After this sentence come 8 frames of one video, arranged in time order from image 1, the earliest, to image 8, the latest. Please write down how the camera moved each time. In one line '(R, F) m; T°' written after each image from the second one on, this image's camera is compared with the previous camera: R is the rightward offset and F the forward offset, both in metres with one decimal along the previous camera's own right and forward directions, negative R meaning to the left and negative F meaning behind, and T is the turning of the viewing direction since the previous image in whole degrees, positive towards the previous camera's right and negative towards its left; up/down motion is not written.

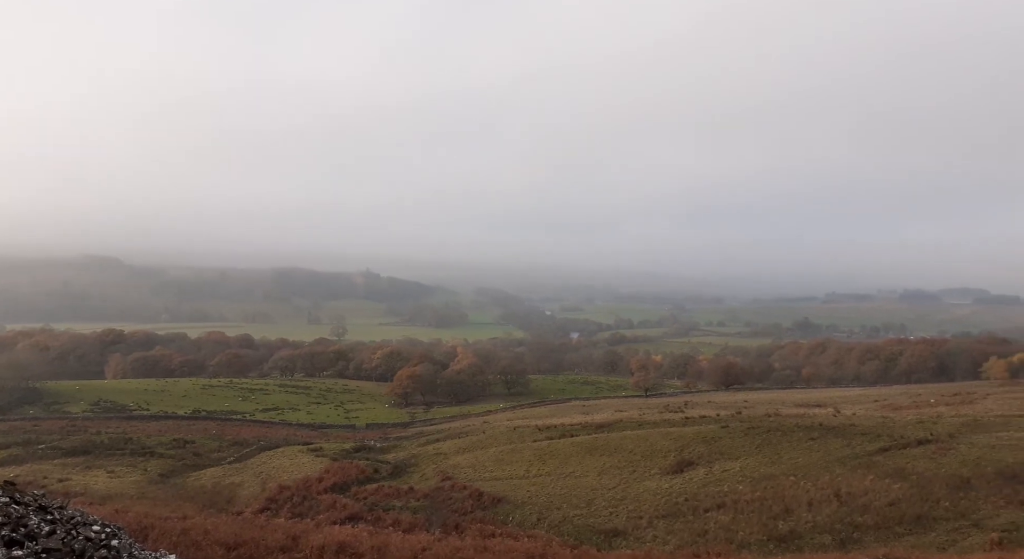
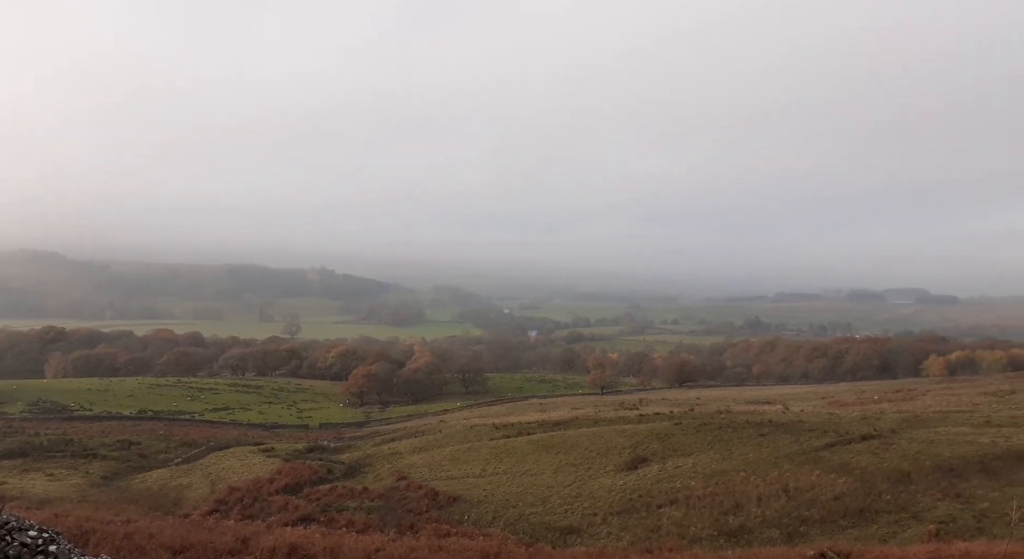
(+0.4, -0.7) m; +2°
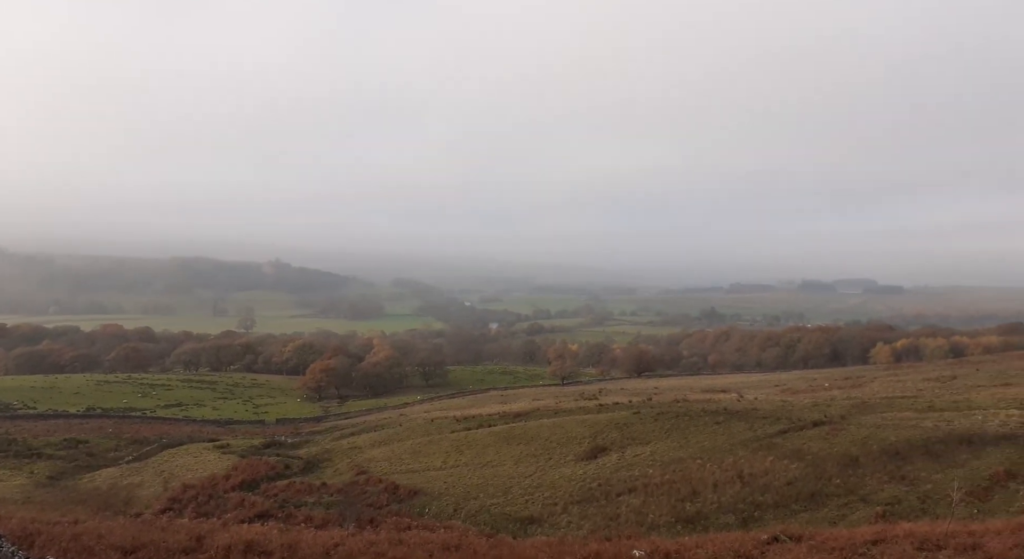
(+0.6, -0.6) m; +2°
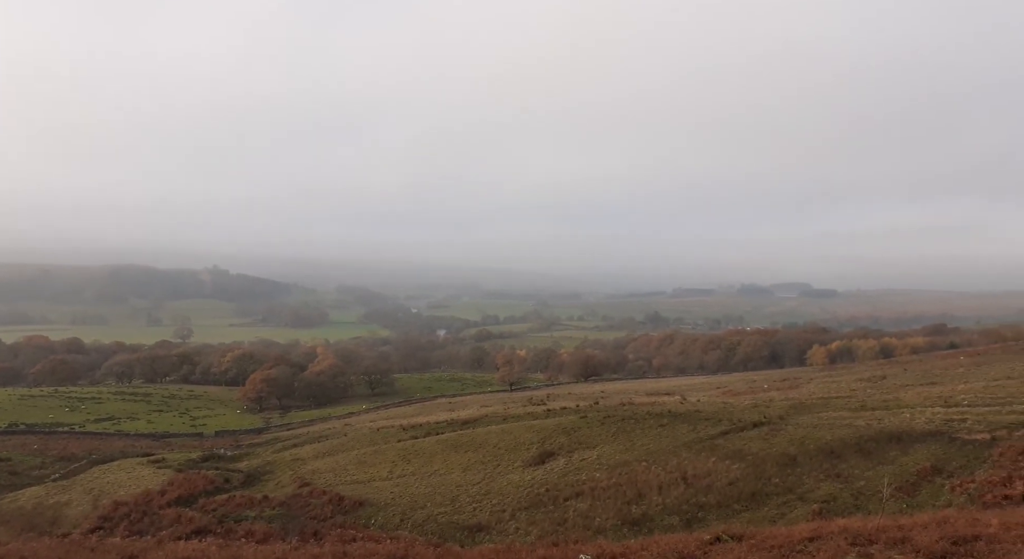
(+0.7, -0.4) m; +3°
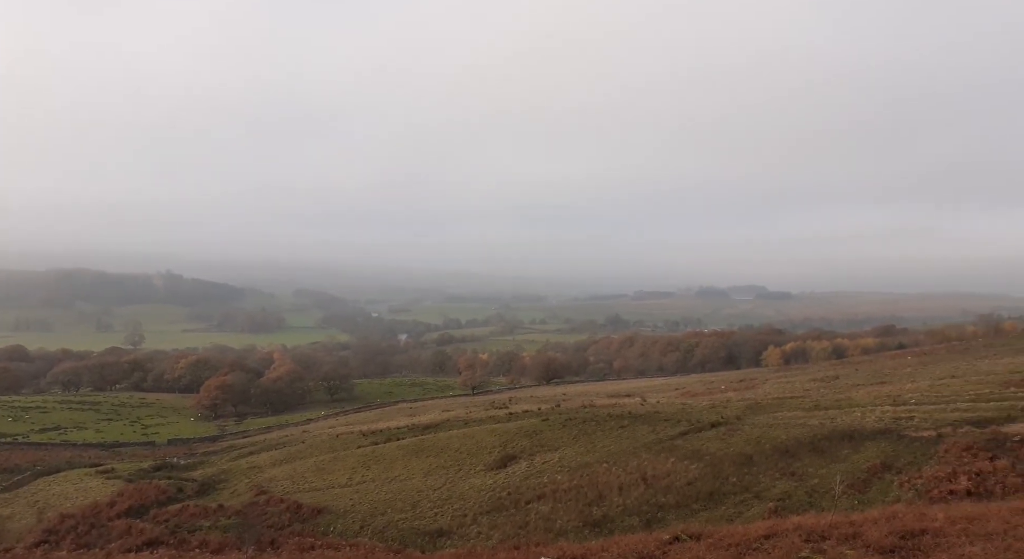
(+0.6, -0.1) m; +2°
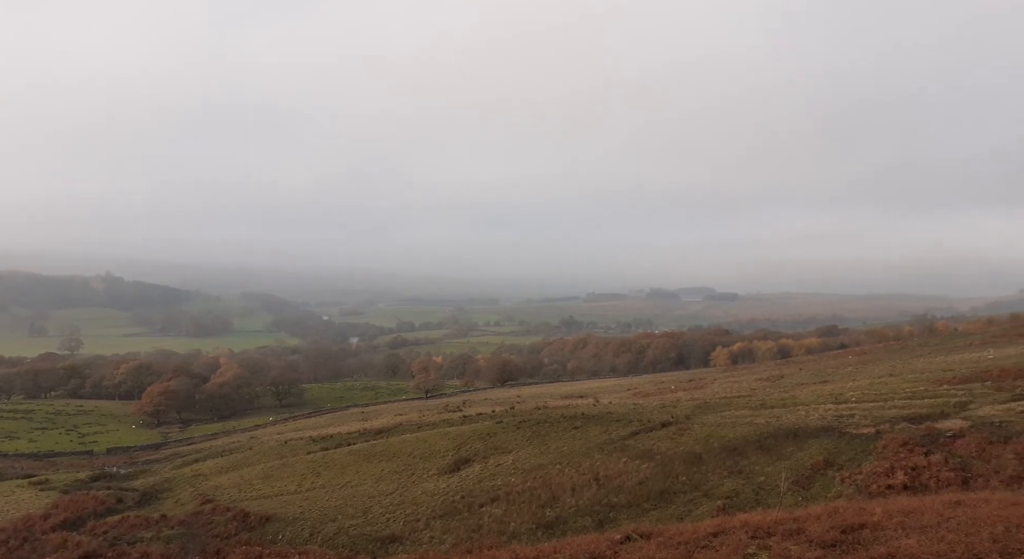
(+0.7, +0.1) m; +3°
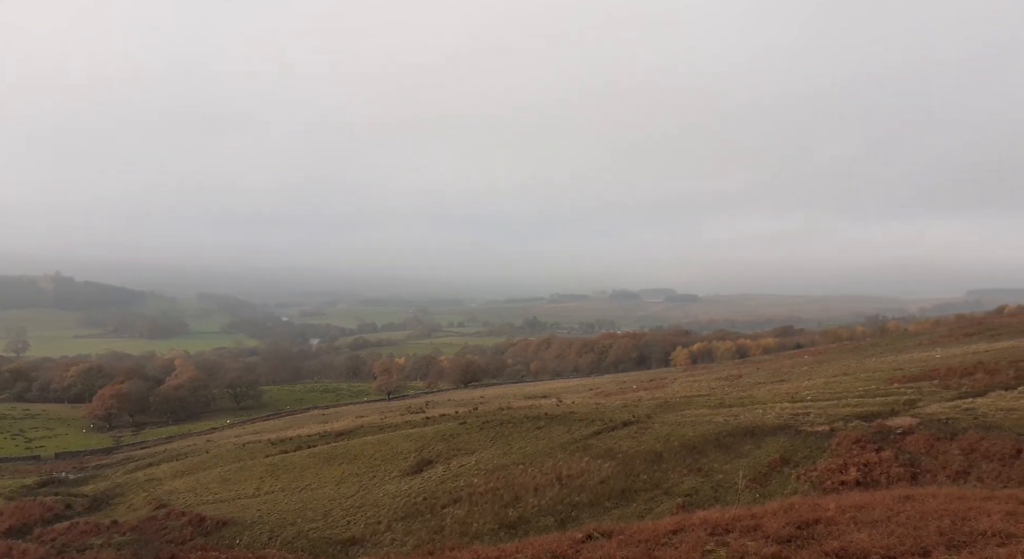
(+0.5, +0.3) m; +2°
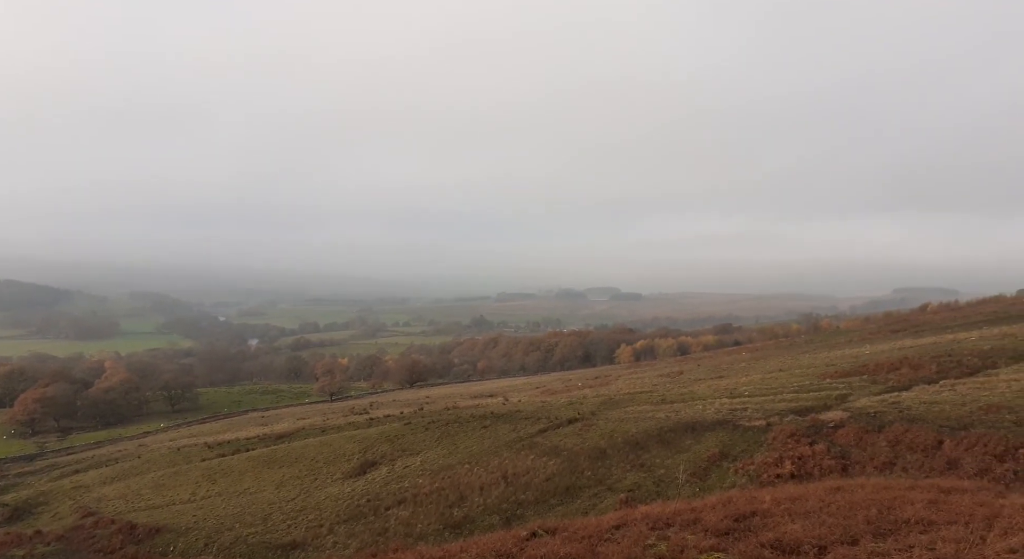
(+0.7, +0.6) m; +3°
